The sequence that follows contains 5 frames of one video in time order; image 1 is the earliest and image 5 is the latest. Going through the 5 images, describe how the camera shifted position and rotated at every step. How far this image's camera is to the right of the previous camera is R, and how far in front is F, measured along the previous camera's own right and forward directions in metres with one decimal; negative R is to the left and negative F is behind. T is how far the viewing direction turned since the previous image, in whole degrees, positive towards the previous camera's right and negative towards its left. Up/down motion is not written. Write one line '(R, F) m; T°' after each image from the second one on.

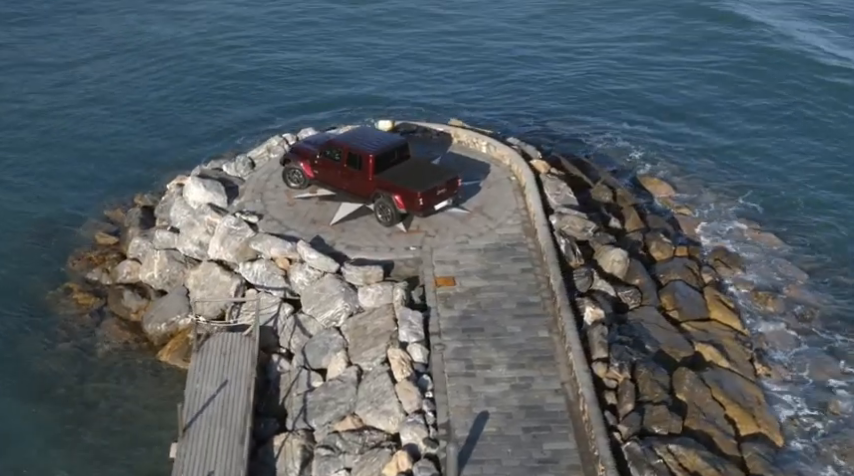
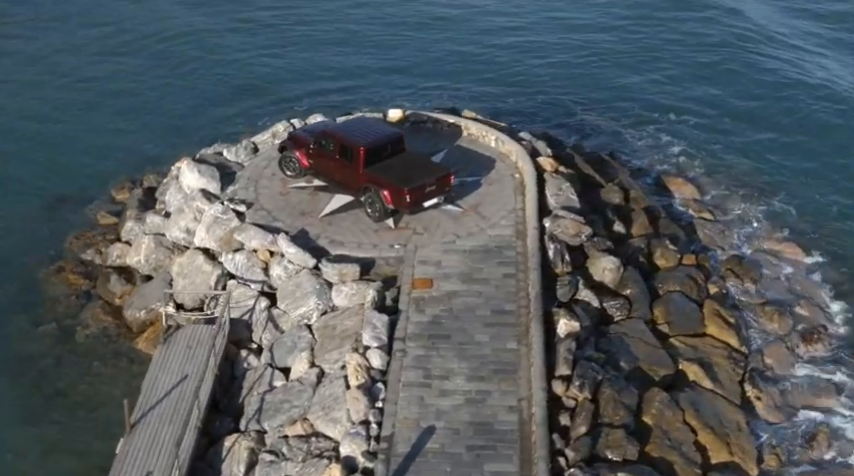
(+1.8, +0.7) m; -4°
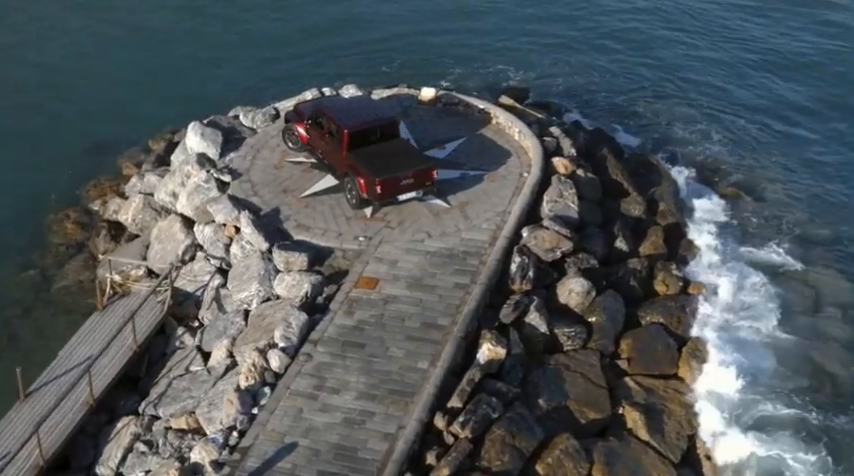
(+3.9, +1.3) m; -9°
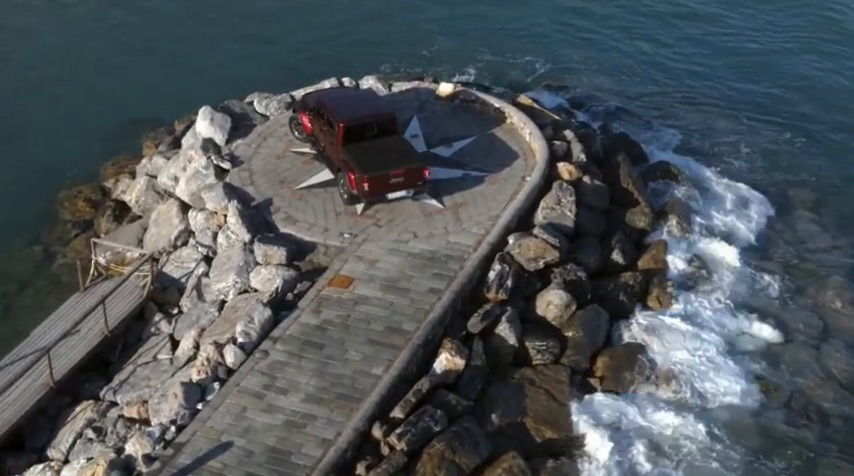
(+1.9, +0.3) m; -4°
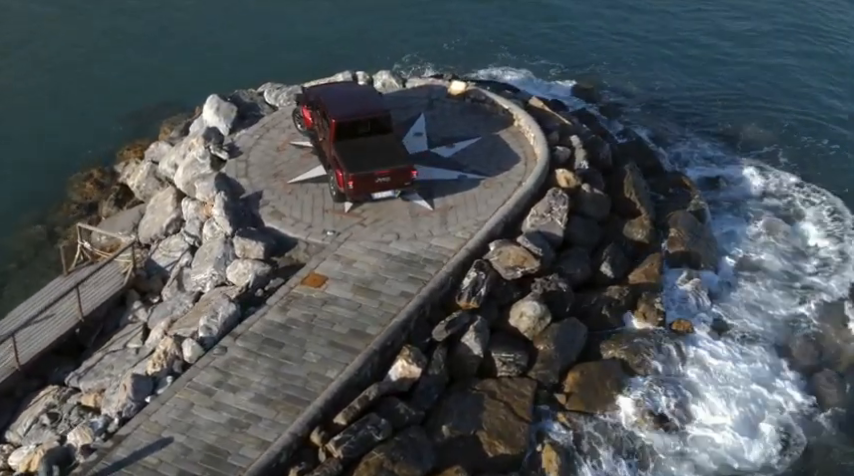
(+1.7, +0.2) m; -4°
